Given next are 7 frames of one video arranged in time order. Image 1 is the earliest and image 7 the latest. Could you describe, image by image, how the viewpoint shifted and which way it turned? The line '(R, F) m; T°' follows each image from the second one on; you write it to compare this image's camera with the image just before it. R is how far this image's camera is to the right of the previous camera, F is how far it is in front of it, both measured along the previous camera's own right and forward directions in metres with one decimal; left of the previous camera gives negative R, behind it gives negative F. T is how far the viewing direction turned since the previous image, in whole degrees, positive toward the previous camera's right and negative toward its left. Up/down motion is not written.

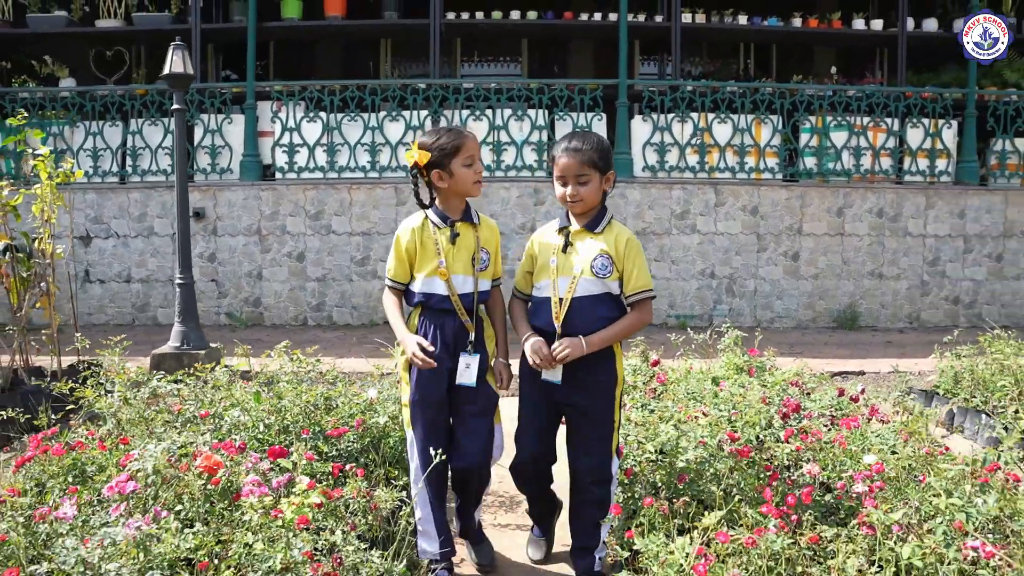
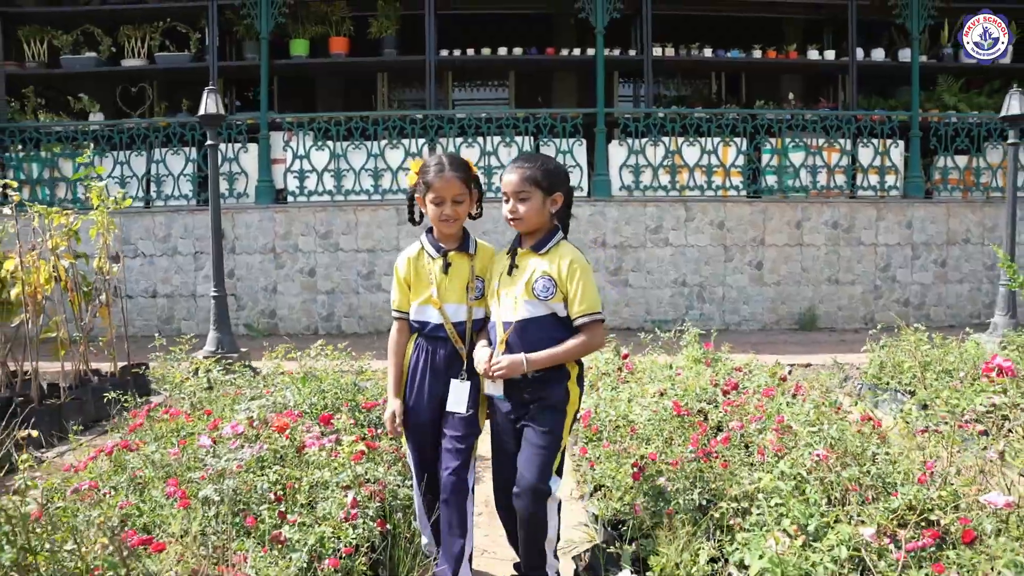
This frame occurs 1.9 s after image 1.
(0.0, -0.8) m; +1°
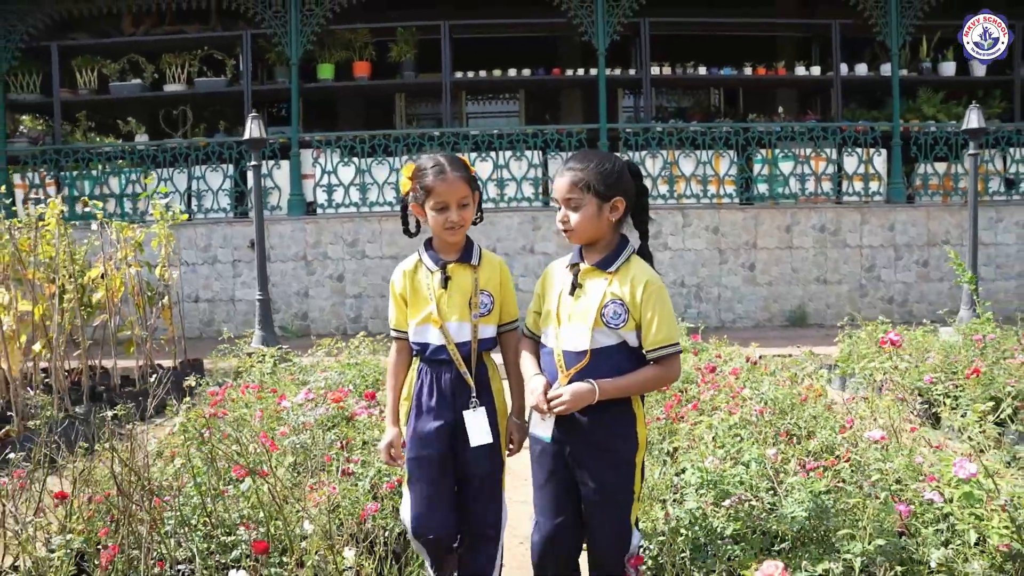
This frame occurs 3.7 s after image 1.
(0.0, -0.8) m; -1°
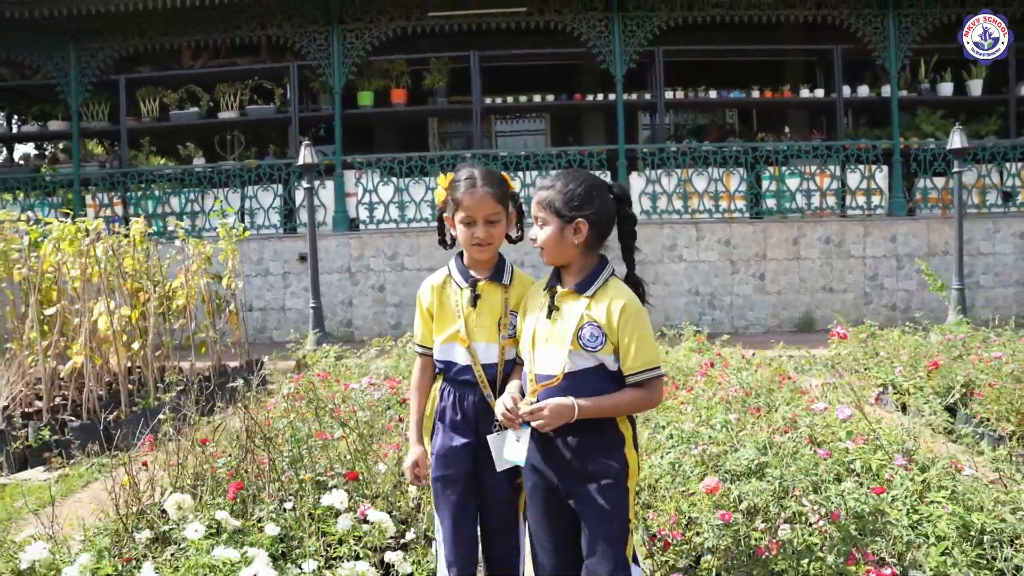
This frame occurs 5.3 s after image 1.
(0.0, -0.8) m; -2°
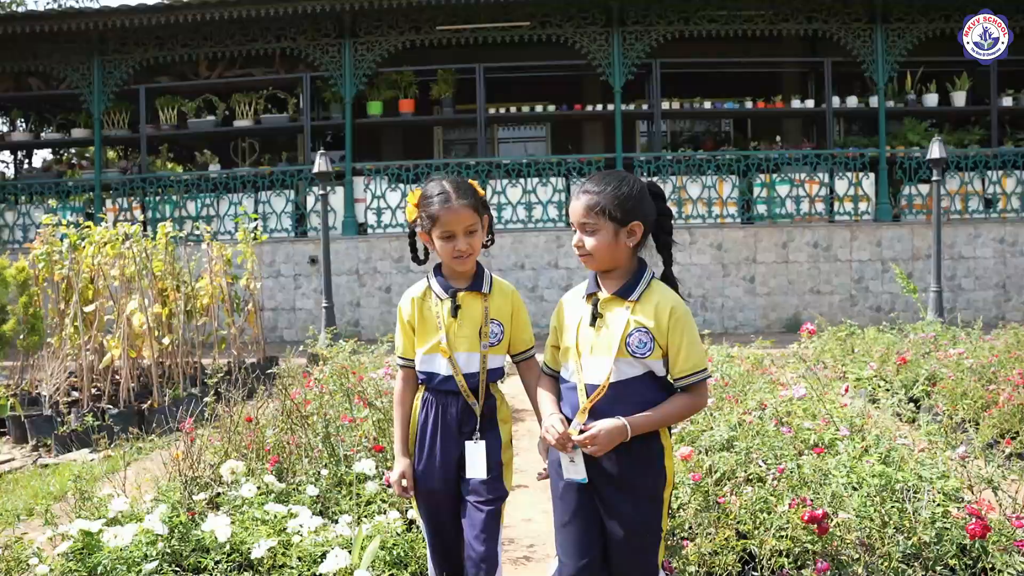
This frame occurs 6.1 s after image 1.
(0.0, -0.5) m; 0°
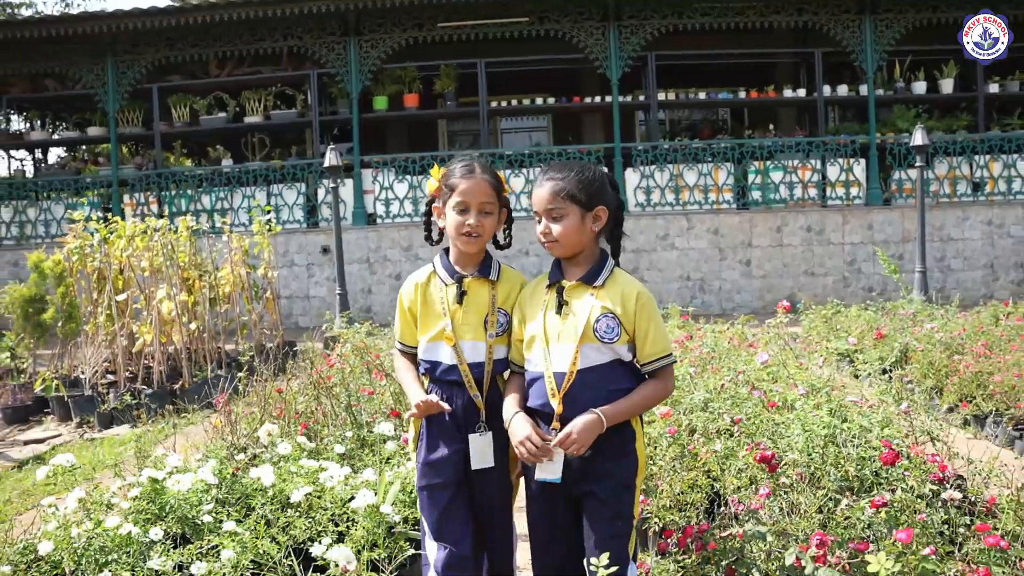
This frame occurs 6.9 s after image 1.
(0.0, -0.4) m; 0°
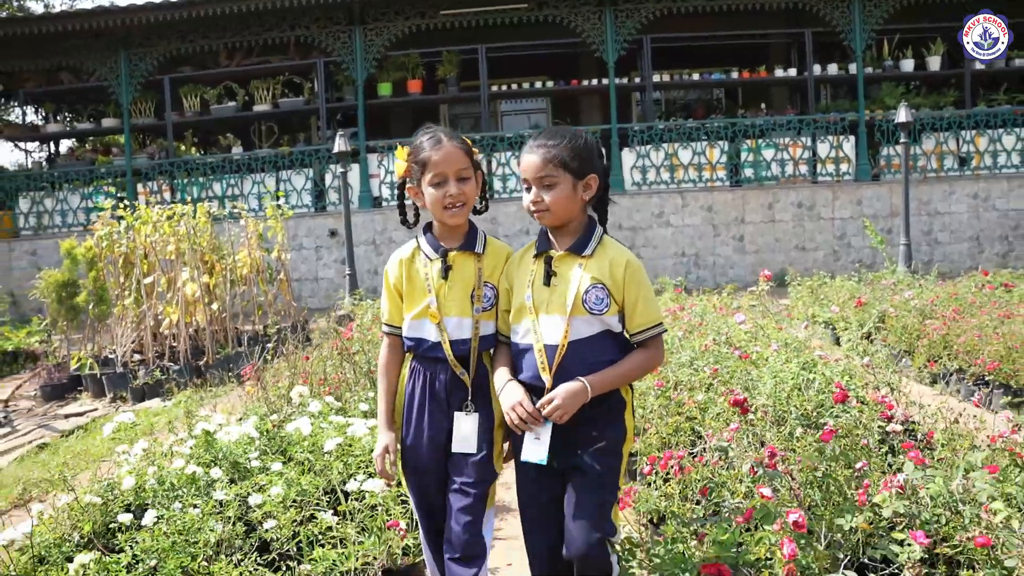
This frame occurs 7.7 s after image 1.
(0.0, -0.4) m; 0°
